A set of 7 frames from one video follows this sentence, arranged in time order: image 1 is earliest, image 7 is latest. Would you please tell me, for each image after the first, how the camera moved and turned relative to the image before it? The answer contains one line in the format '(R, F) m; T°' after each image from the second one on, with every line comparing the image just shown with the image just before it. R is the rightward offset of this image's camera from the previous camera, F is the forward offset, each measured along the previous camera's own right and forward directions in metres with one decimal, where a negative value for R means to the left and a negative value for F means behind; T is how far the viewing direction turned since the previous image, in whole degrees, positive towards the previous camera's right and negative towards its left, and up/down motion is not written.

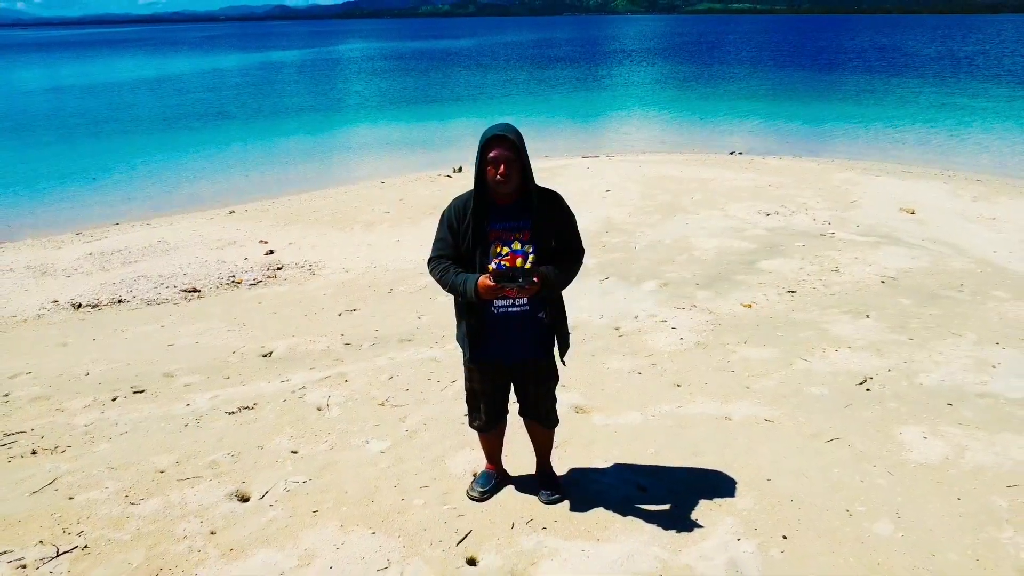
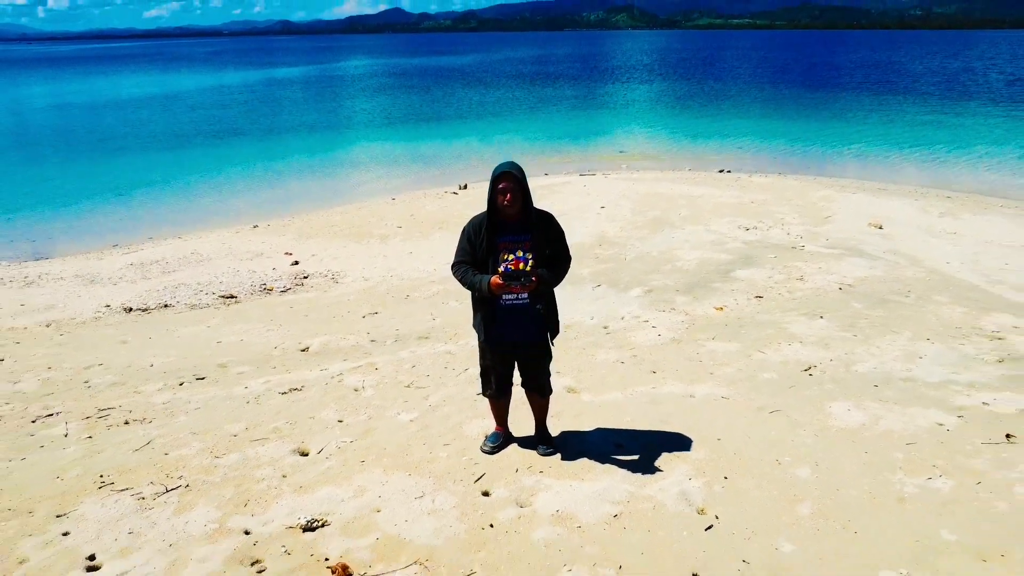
(0.0, -0.8) m; 0°
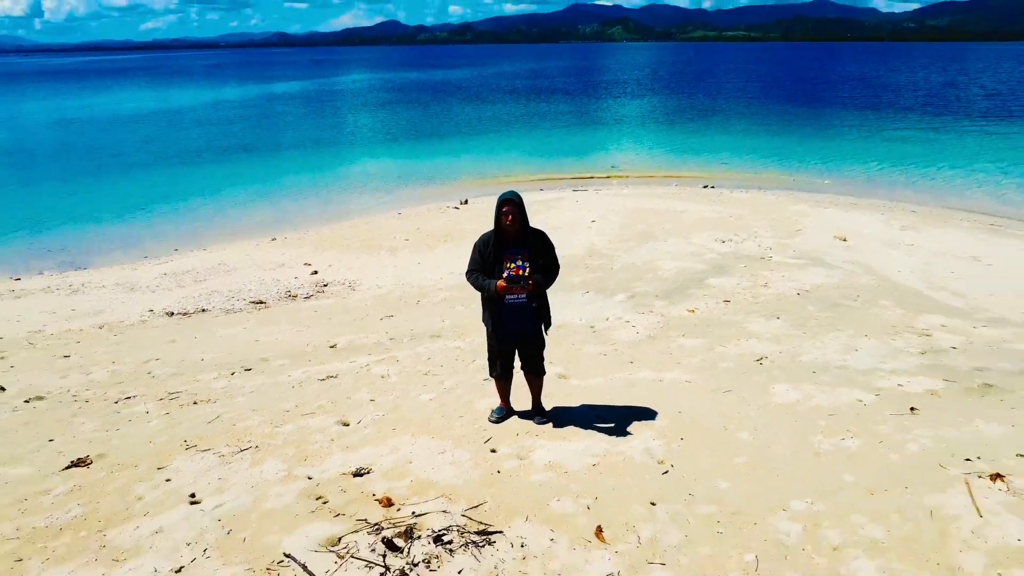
(0.0, -1.0) m; 0°
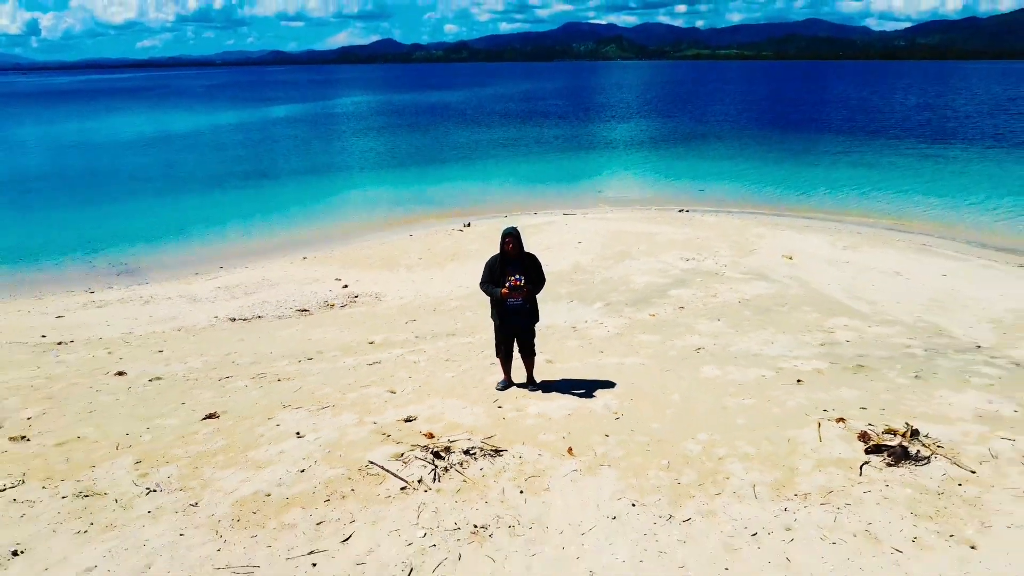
(0.0, -1.9) m; 0°
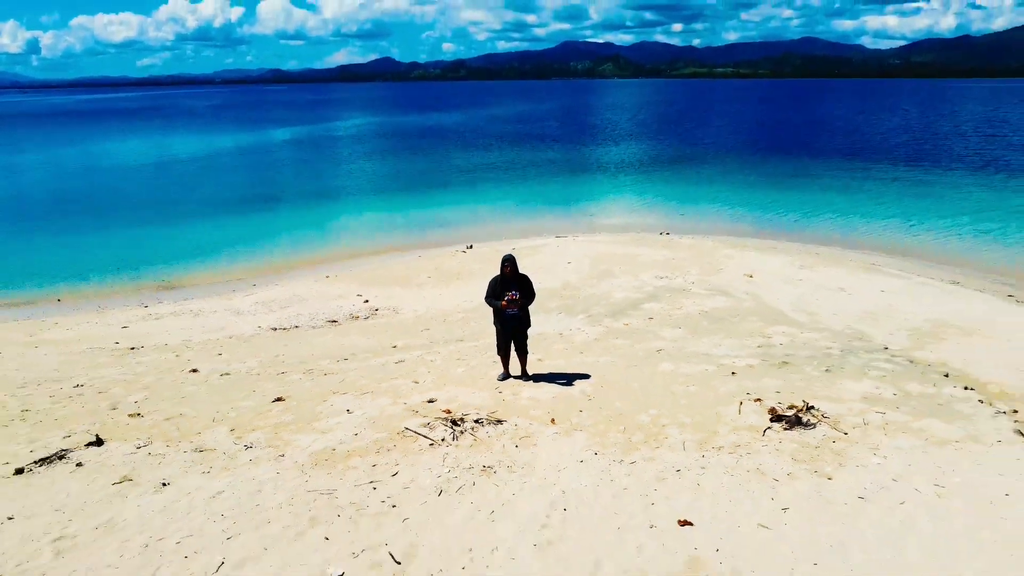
(0.0, -1.9) m; 0°
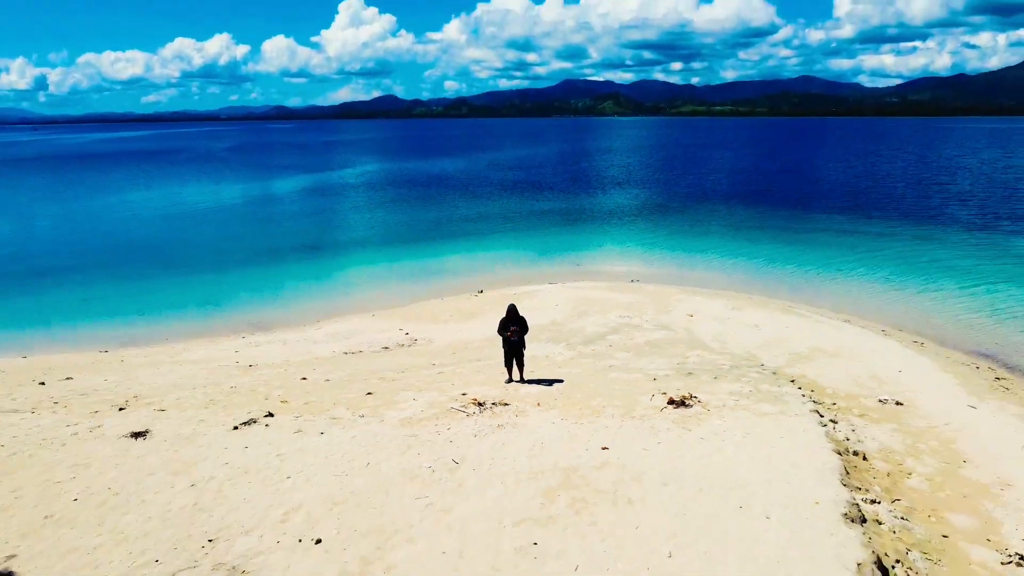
(0.0, -5.0) m; 0°
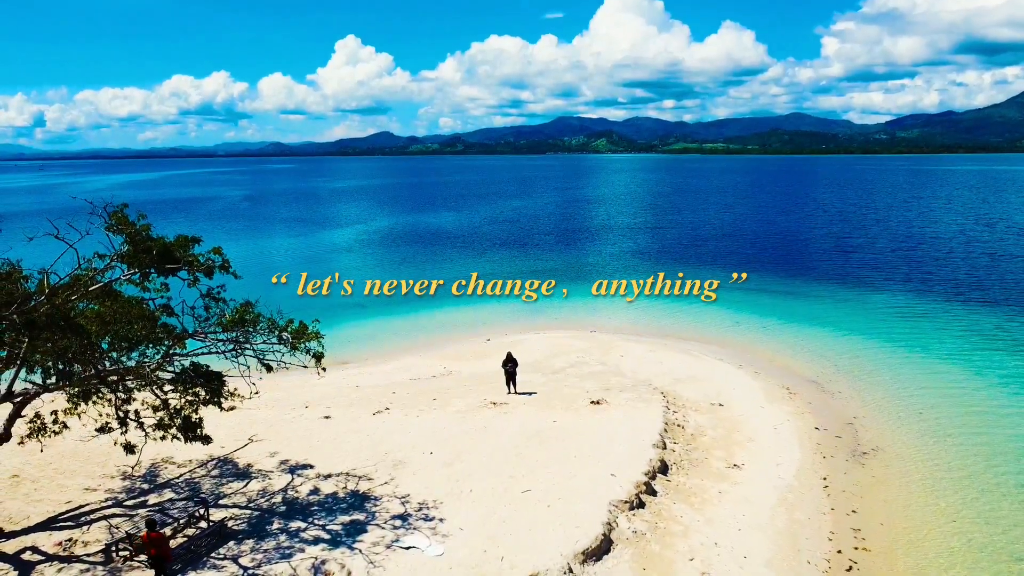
(-0.1, -11.8) m; 0°
